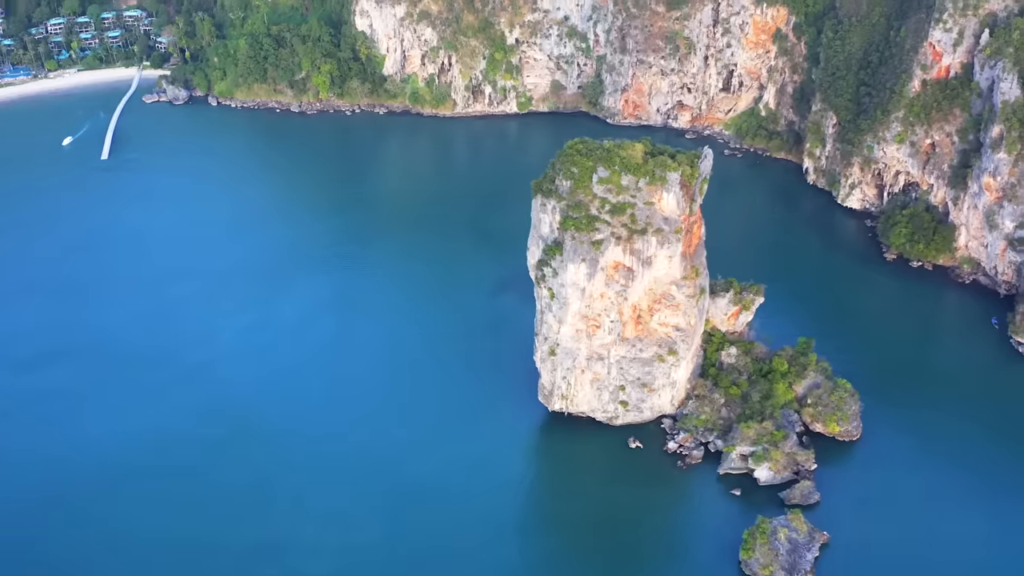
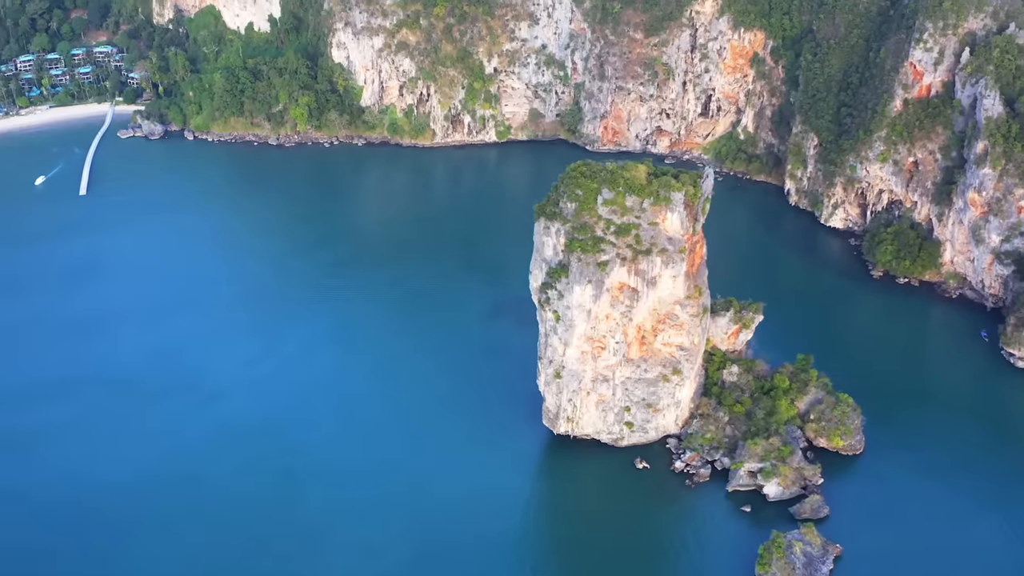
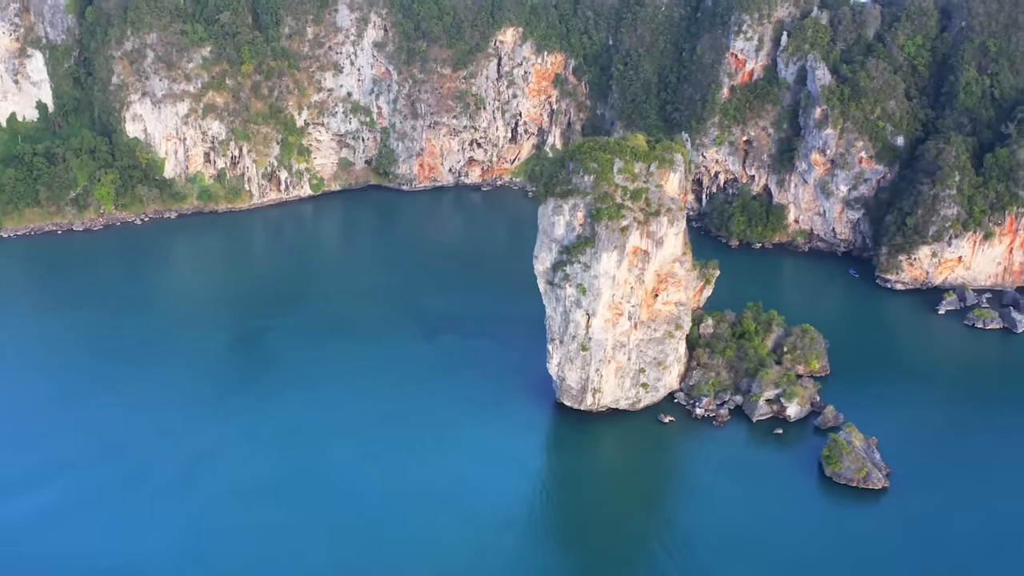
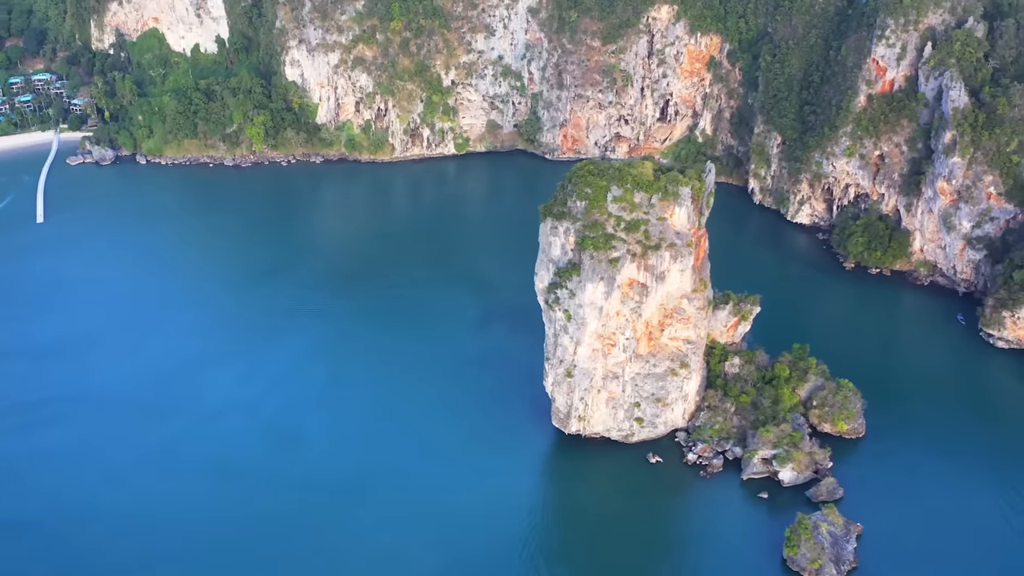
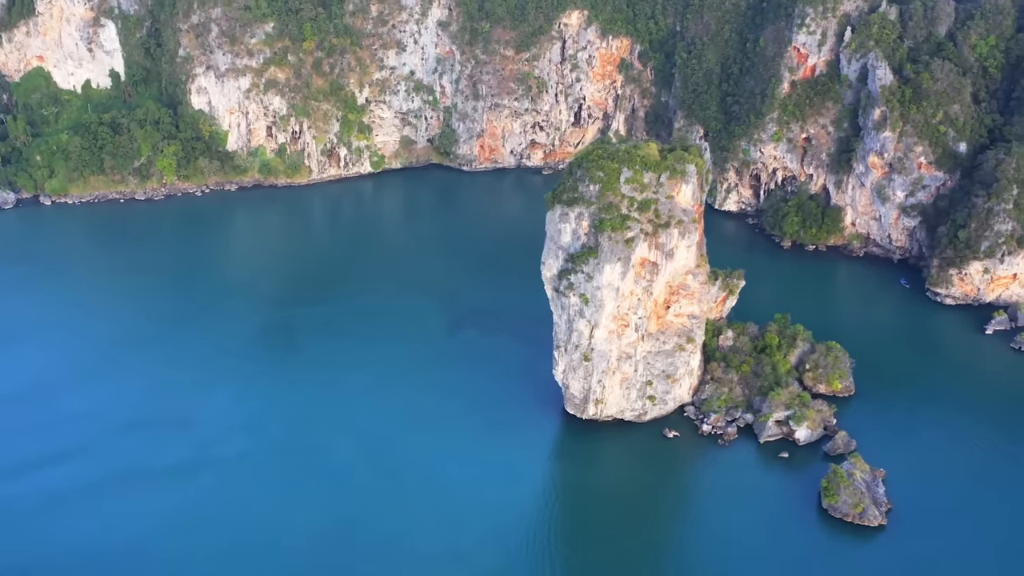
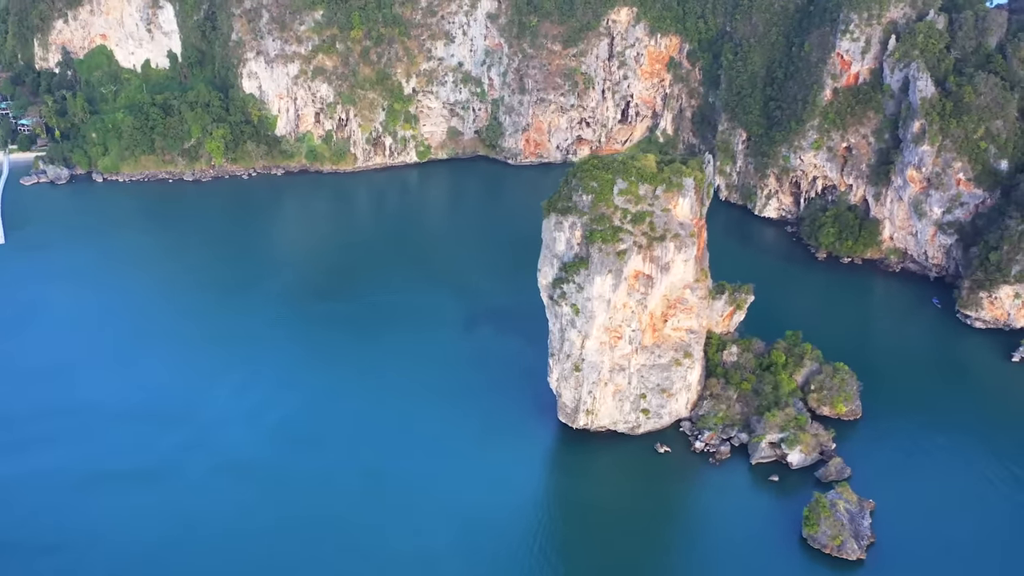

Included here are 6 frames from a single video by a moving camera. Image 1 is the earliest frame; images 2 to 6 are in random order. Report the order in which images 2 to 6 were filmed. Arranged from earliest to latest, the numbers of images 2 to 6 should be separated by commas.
2, 4, 6, 5, 3
